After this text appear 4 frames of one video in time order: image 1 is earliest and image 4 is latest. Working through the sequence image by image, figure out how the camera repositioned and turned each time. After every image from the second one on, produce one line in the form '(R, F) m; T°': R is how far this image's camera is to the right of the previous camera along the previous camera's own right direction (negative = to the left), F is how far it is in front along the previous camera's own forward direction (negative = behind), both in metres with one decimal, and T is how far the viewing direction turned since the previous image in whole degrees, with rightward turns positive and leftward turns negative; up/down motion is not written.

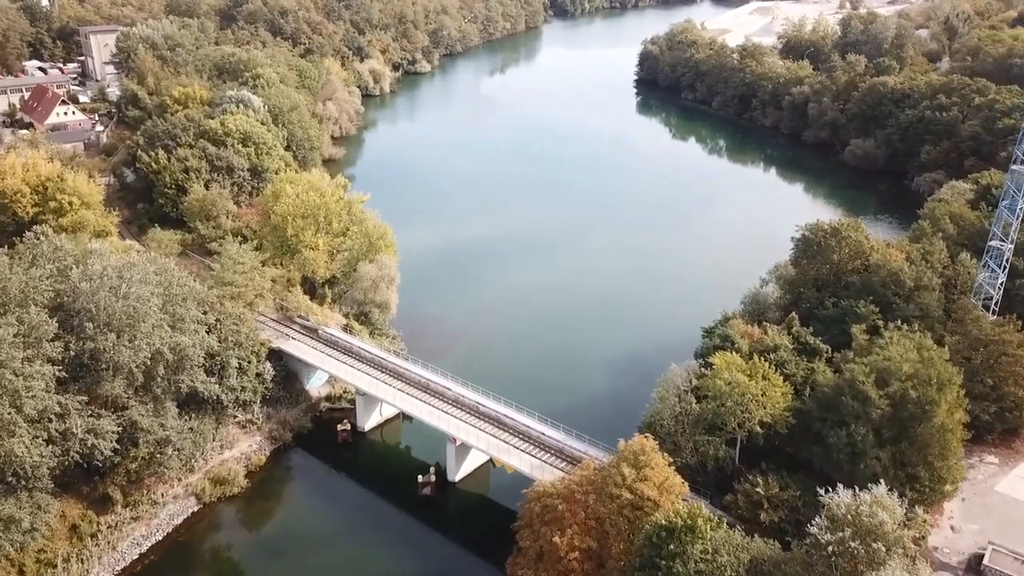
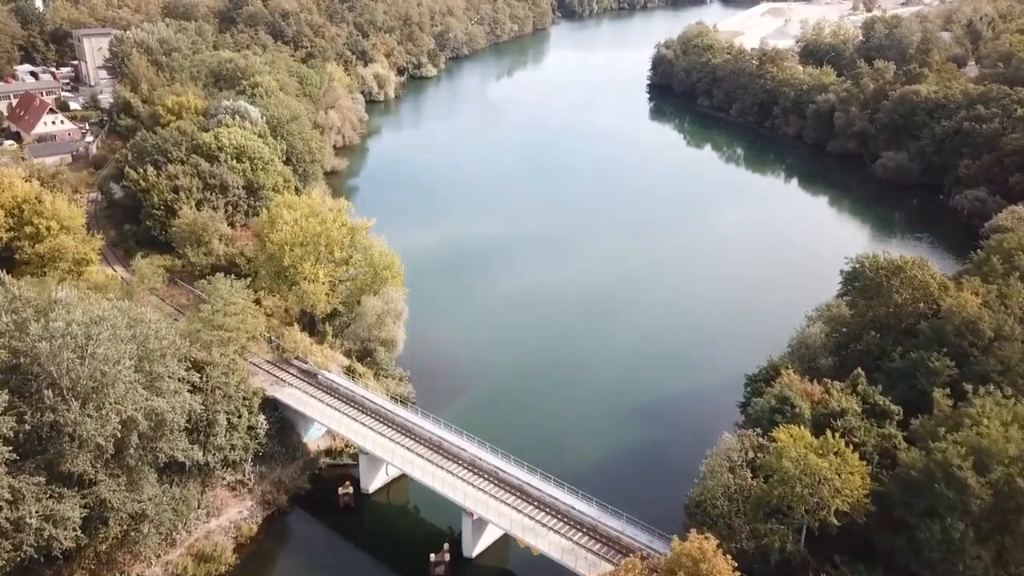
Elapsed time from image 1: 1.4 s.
(-0.7, +3.5) m; 0°
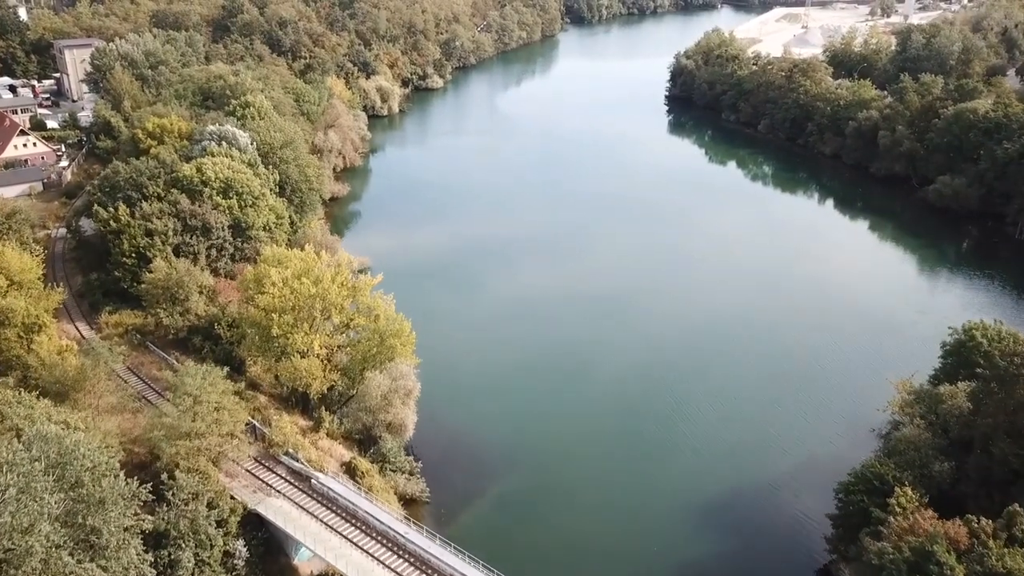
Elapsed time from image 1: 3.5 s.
(-1.1, +5.8) m; 0°
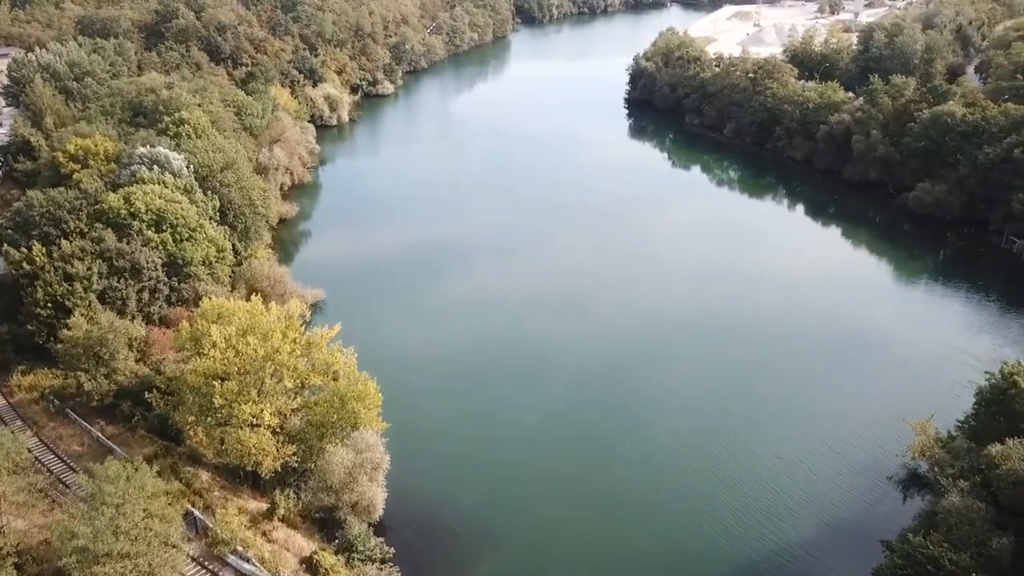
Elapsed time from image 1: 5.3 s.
(-0.8, +3.9) m; +3°
